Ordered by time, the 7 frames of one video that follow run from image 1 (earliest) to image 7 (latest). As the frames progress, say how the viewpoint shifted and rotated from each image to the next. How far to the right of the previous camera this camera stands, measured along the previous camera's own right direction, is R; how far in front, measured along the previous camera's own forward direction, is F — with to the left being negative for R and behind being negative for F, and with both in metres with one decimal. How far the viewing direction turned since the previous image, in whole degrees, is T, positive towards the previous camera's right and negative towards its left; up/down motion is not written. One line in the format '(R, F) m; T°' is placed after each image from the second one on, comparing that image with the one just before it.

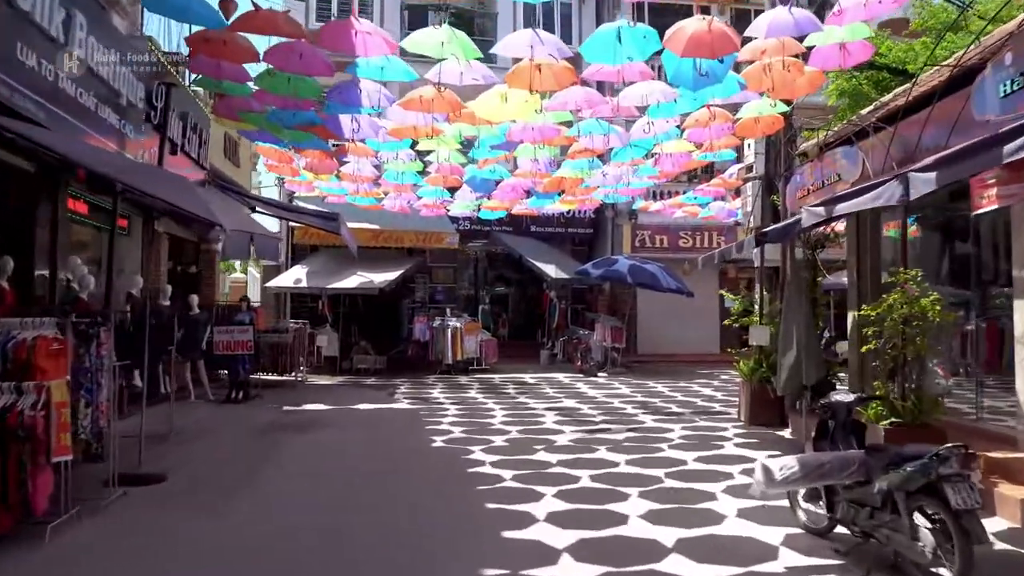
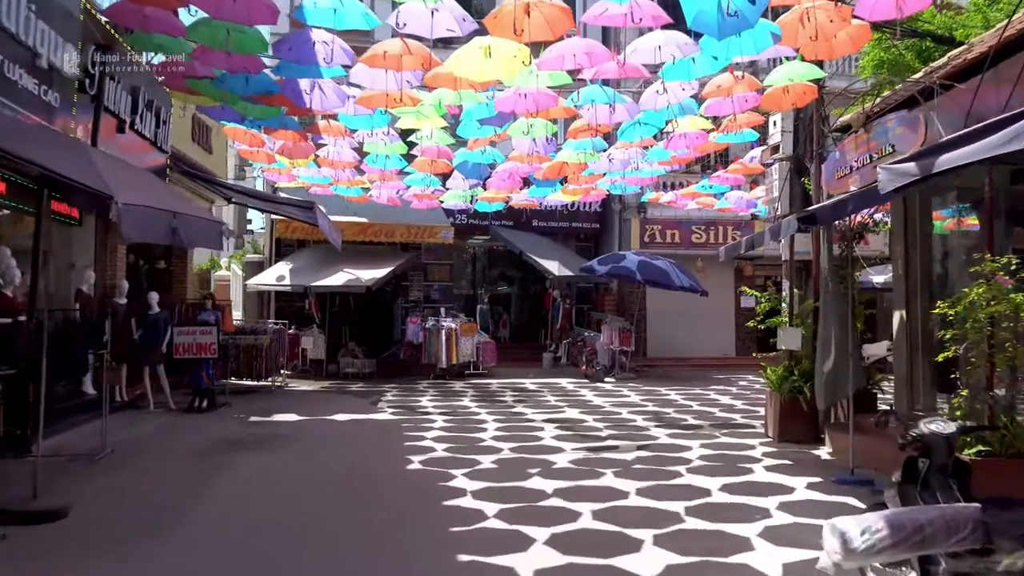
(+0.1, +1.2) m; 0°
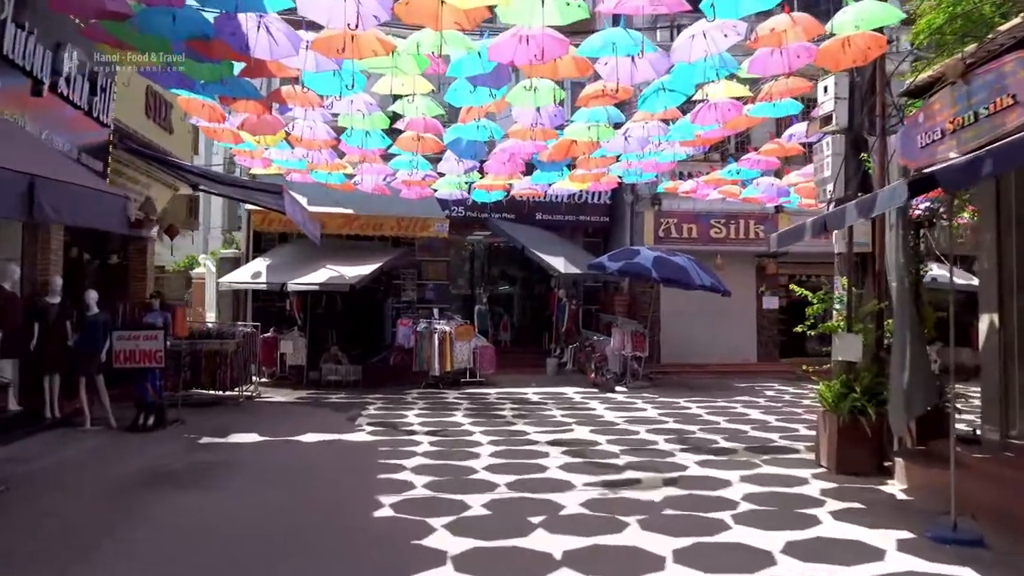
(0.0, +1.5) m; 0°
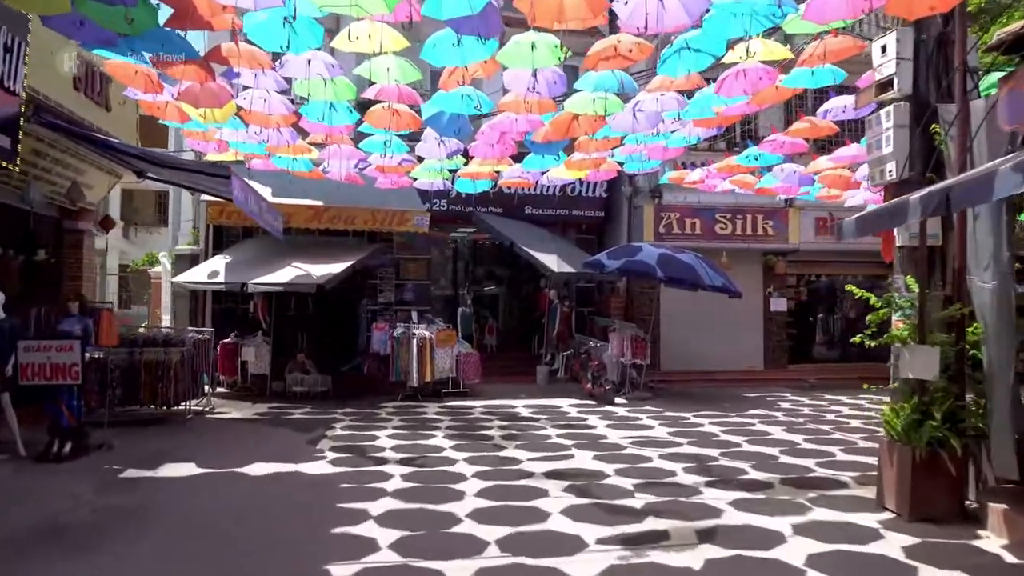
(-0.1, +1.4) m; +1°
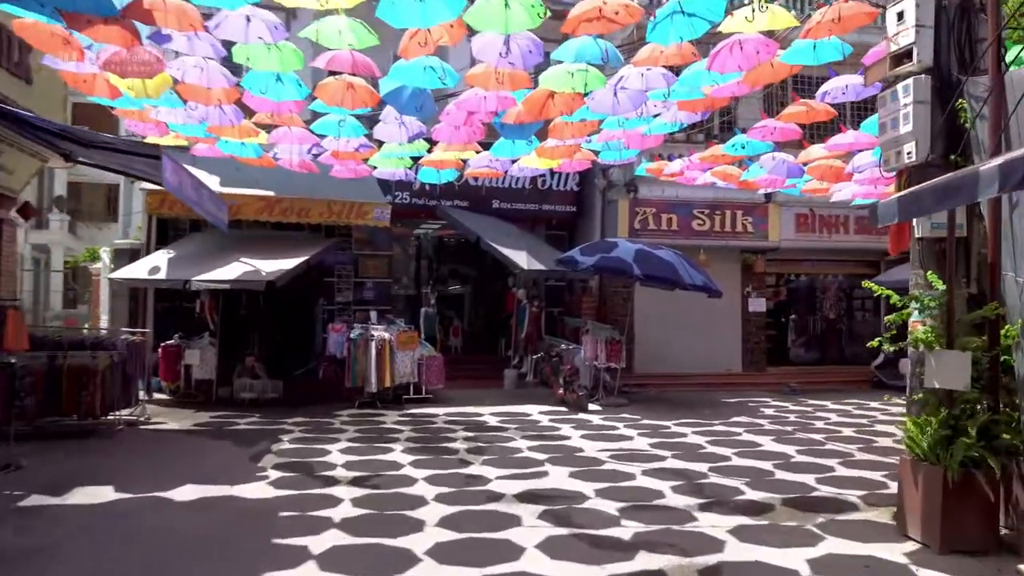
(0.0, +0.9) m; +2°
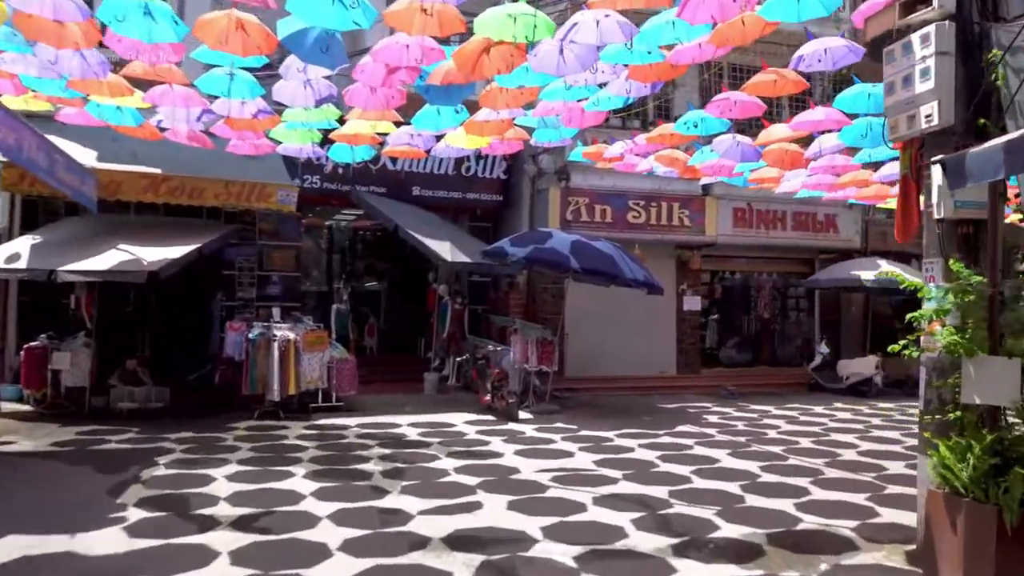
(-0.1, +1.3) m; +5°
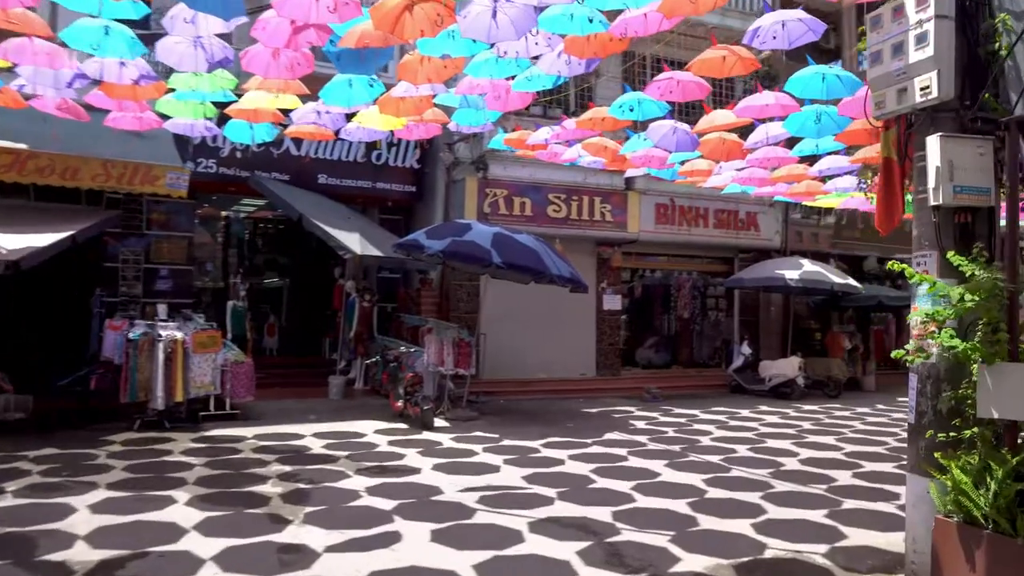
(-0.1, +0.8) m; +6°
